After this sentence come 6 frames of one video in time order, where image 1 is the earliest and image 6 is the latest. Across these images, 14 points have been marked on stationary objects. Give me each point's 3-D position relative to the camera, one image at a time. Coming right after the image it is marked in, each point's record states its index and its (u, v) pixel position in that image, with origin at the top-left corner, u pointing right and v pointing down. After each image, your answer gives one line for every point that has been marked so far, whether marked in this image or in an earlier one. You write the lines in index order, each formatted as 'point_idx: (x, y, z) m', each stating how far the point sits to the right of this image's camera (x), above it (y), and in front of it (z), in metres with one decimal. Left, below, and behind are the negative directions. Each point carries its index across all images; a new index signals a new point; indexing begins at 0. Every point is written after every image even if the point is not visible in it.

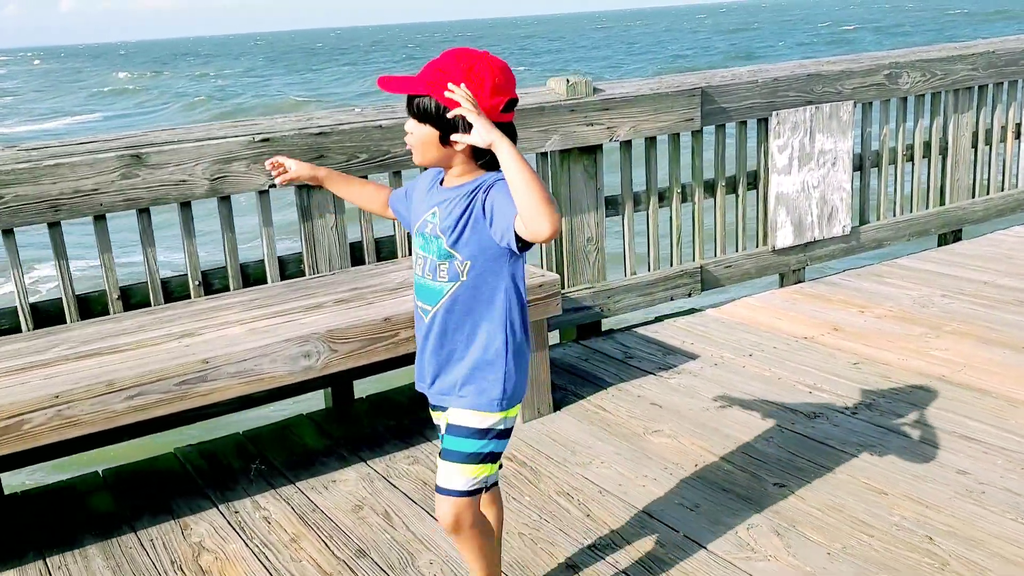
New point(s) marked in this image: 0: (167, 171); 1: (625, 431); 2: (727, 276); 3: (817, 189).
0: (-1.1, +0.4, +3.1) m
1: (+0.4, -0.5, +3.2) m
2: (+1.0, +0.1, +4.5) m
3: (+1.4, +0.5, +4.7) m
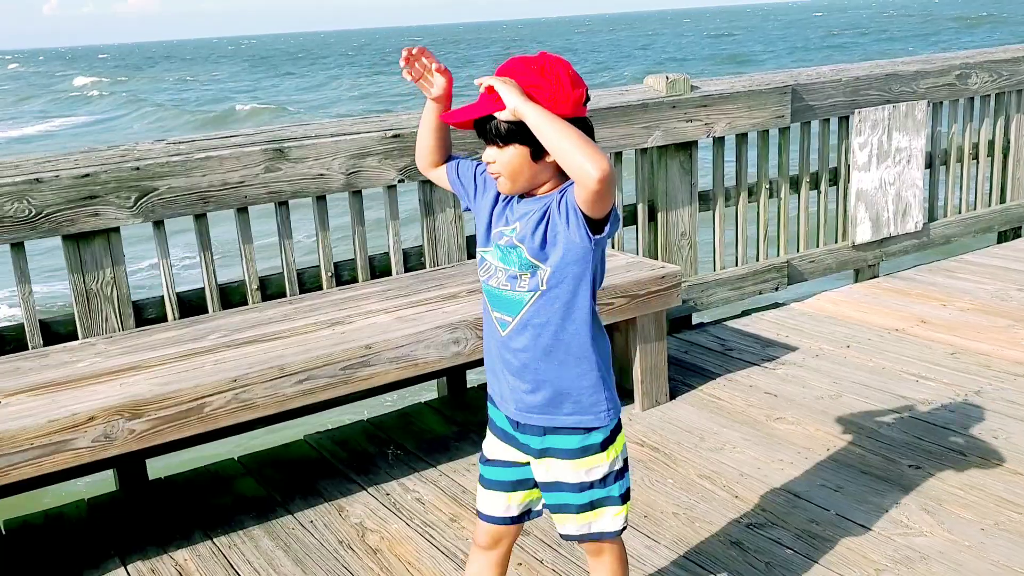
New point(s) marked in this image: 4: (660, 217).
0: (-0.7, +0.4, +3.2) m
1: (+0.8, -0.4, +3.3) m
2: (+1.4, +0.1, +4.6) m
3: (+1.8, +0.5, +4.8) m
4: (+0.6, +0.3, +4.1) m
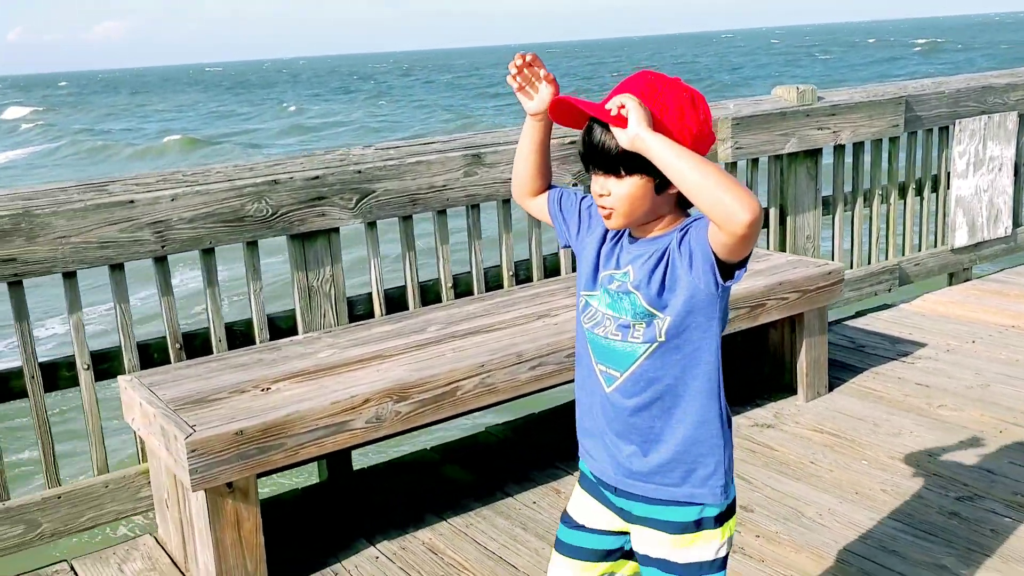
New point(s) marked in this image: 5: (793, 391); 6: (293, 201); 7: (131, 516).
0: (0.0, +0.4, +3.4) m
1: (+1.4, -0.4, +3.5) m
2: (+1.9, +0.1, +4.8) m
3: (+2.4, +0.5, +5.0) m
4: (+1.2, +0.3, +4.3) m
5: (+1.0, -0.4, +3.7) m
6: (-0.7, +0.3, +3.0) m
7: (-1.1, -0.7, +2.9) m
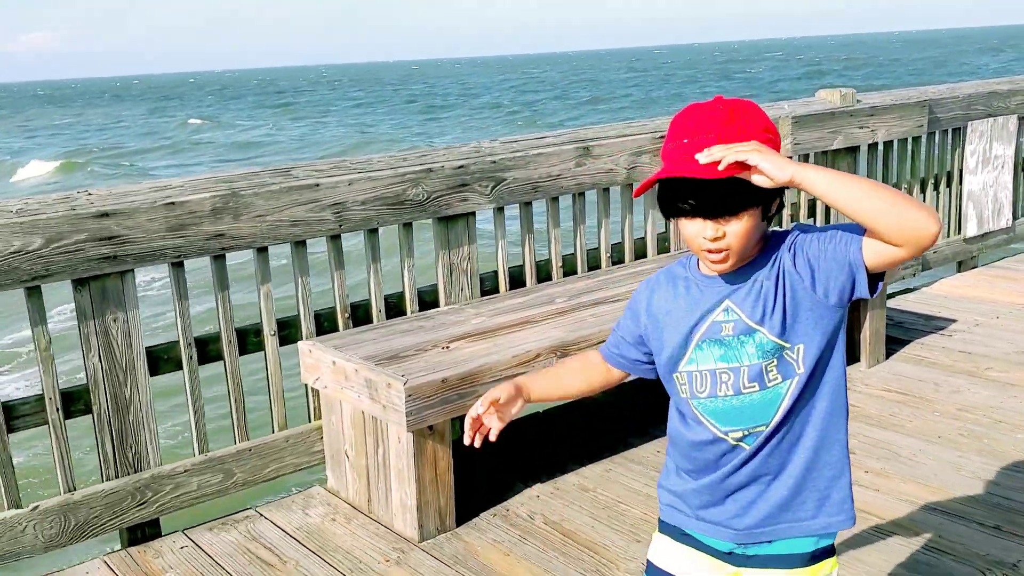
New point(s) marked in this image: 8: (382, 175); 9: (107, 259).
0: (+0.3, +0.5, +3.8) m
1: (+1.8, -0.3, +4.0) m
2: (+2.3, +0.2, +5.3) m
3: (+2.7, +0.6, +5.6) m
4: (+1.5, +0.4, +4.8) m
5: (+1.4, -0.3, +4.1) m
6: (-0.2, +0.3, +3.3) m
7: (-0.7, -0.6, +3.2) m
8: (-0.4, +0.4, +3.2) m
9: (-1.1, +0.1, +2.7) m
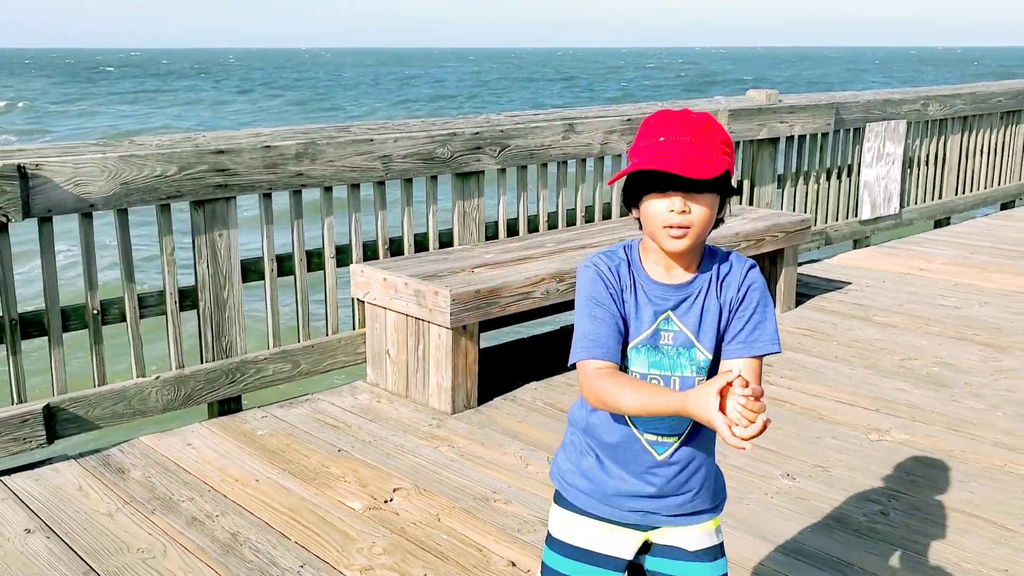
0: (+0.3, +0.7, +4.7) m
1: (+1.7, -0.1, +5.1) m
2: (+2.1, +0.3, +6.4) m
3: (+2.5, +0.7, +6.7) m
4: (+1.4, +0.6, +5.8) m
5: (+1.3, -0.1, +5.2) m
6: (-0.2, +0.6, +4.2) m
7: (-0.7, -0.3, +4.1) m
8: (-0.4, +0.6, +4.1) m
9: (-1.0, +0.4, +3.5) m
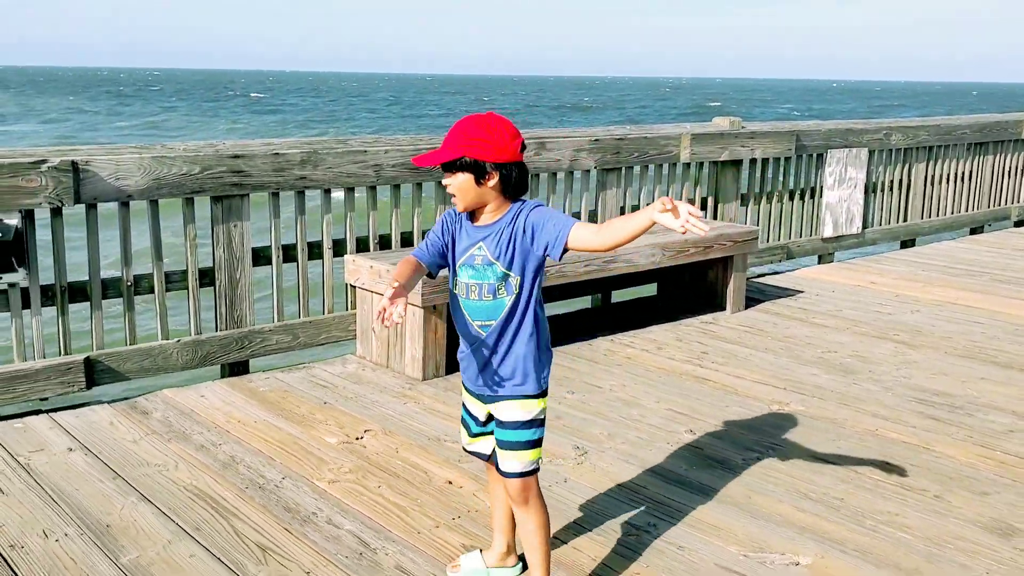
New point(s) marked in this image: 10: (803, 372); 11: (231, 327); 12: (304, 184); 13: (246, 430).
0: (+0.2, +0.7, +5.4) m
1: (+1.6, -0.2, +5.7) m
2: (+2.0, +0.3, +7.0) m
3: (+2.5, +0.6, +7.3) m
4: (+1.4, +0.5, +6.5) m
5: (+1.2, -0.1, +5.8) m
6: (-0.3, +0.6, +4.9) m
7: (-0.8, -0.3, +4.8) m
8: (-0.5, +0.7, +4.8) m
9: (-1.2, +0.4, +4.3) m
10: (+1.4, -0.4, +4.6) m
11: (-1.2, -0.2, +4.4) m
12: (-0.9, +0.5, +4.5) m
13: (-1.0, -0.5, +3.8) m
